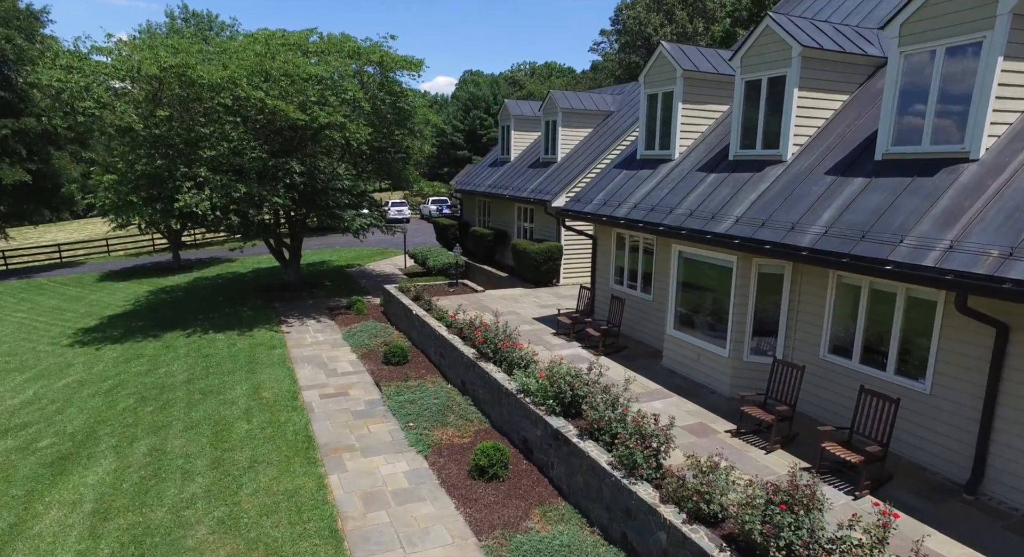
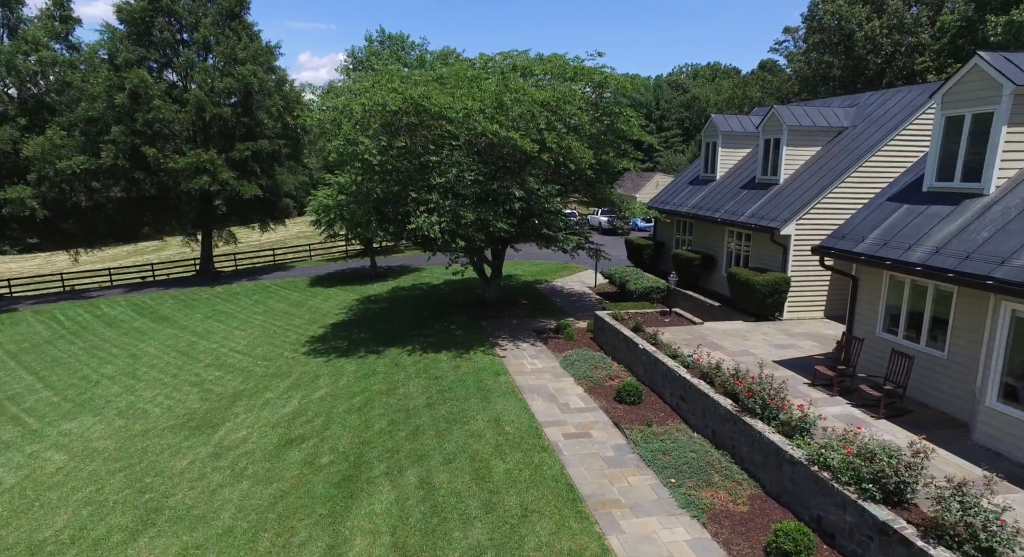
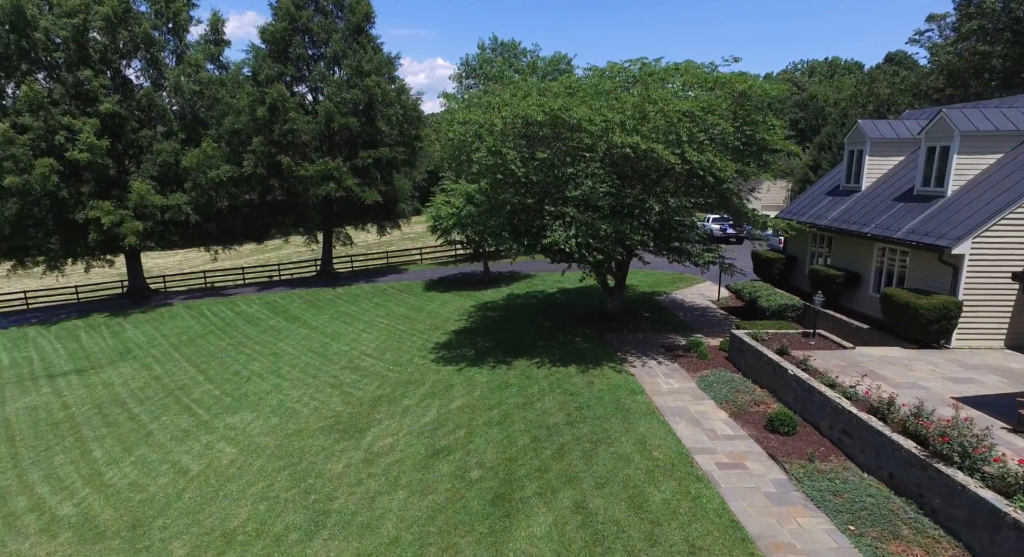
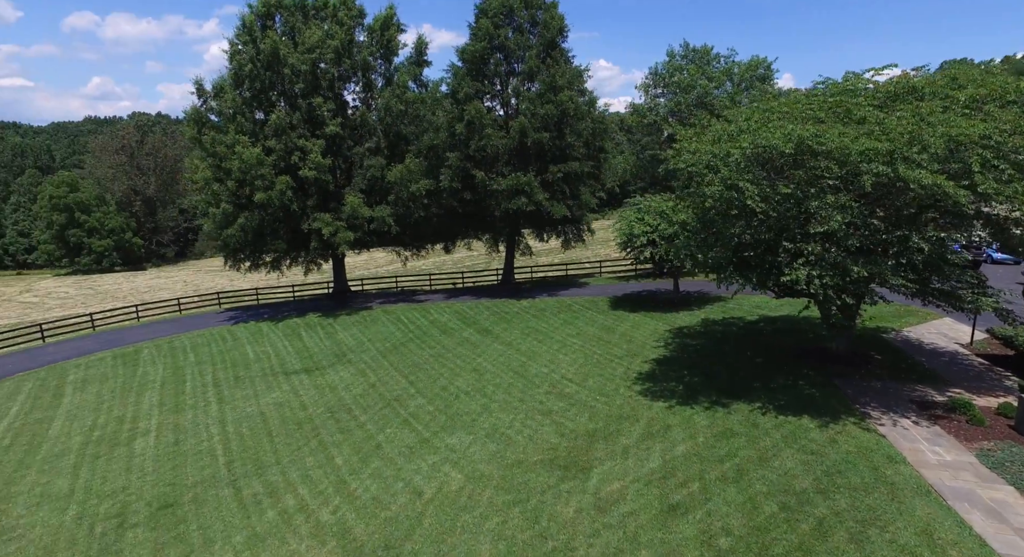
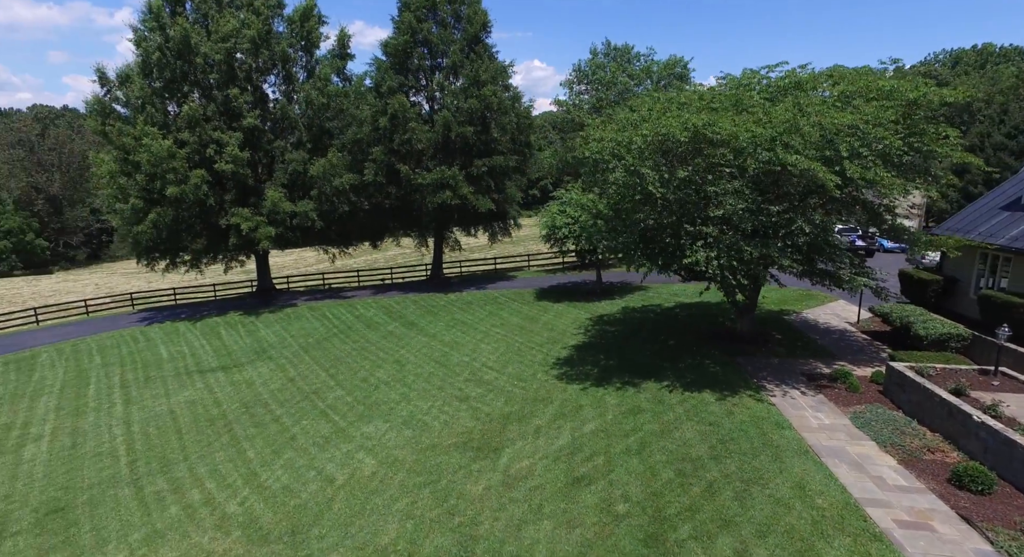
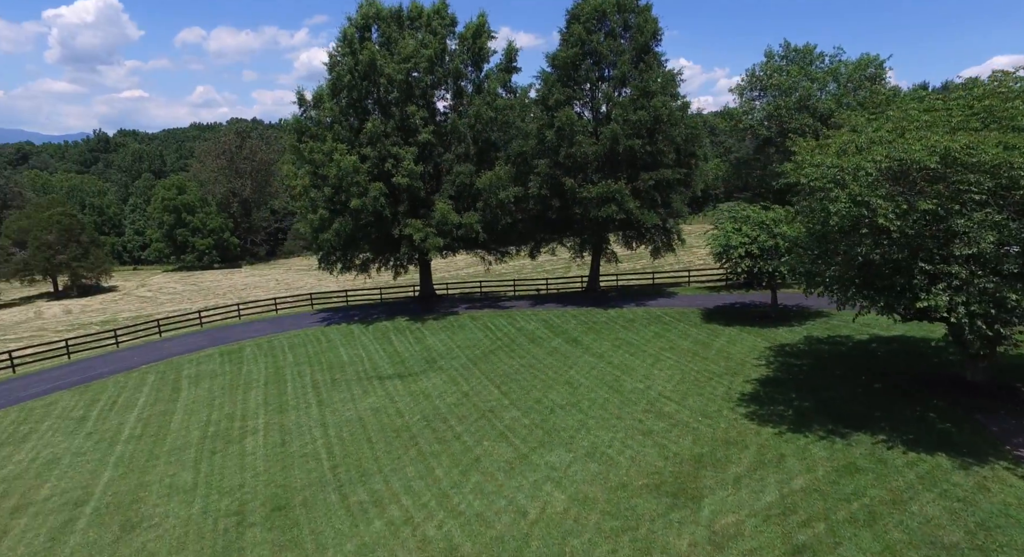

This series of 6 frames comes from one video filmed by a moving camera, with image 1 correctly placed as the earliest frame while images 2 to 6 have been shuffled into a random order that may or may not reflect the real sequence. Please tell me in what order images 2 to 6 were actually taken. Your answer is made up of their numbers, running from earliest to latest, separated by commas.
2, 3, 5, 4, 6
